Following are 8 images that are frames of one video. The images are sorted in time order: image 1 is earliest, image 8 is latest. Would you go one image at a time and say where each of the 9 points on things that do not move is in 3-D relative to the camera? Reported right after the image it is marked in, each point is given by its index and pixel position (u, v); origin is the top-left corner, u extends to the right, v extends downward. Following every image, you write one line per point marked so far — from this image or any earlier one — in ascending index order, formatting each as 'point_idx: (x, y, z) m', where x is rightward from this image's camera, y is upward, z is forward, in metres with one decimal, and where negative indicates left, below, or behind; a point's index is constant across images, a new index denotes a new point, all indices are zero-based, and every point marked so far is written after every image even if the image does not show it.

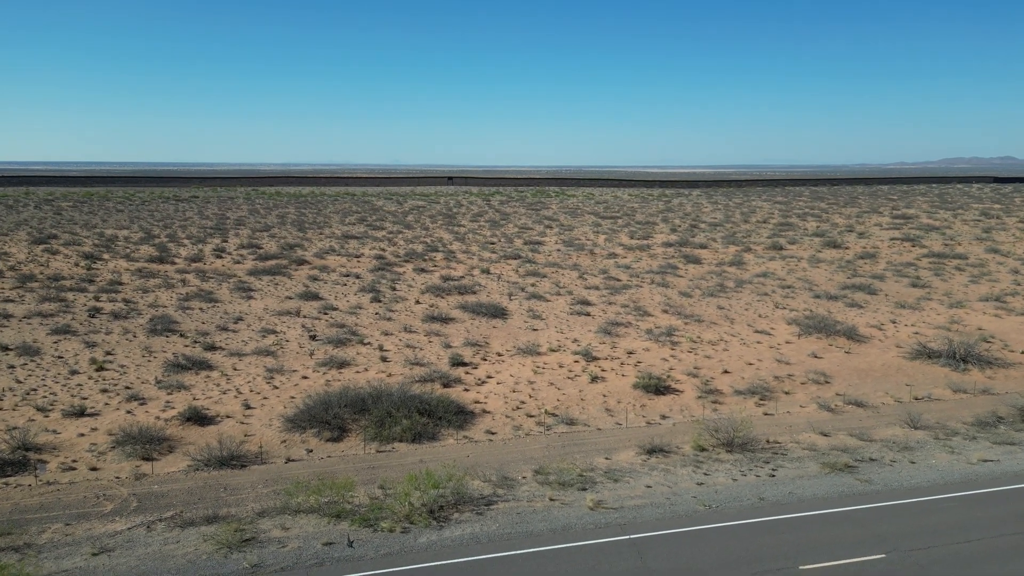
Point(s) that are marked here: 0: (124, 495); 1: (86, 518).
0: (-10.3, -5.5, +14.3) m
1: (-10.5, -5.7, +13.2) m
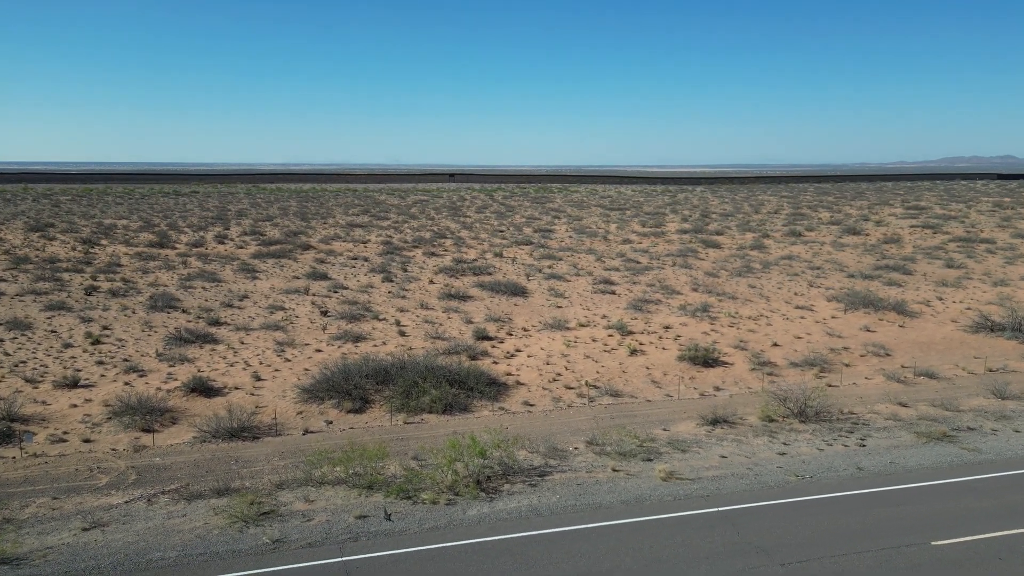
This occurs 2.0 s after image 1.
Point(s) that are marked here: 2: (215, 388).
0: (-9.1, -4.2, +12.5) m
1: (-9.3, -4.3, +11.4) m
2: (-9.4, -3.1, +16.9) m
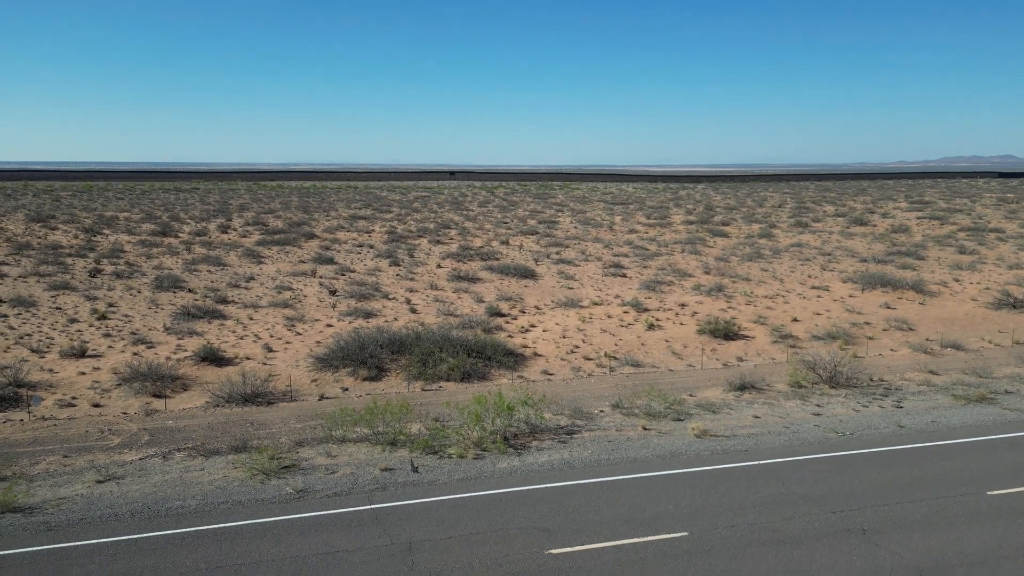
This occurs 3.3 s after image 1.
0: (-8.6, -3.2, +12.1) m
1: (-8.7, -3.3, +11.0) m
2: (-8.8, -2.1, +16.5) m
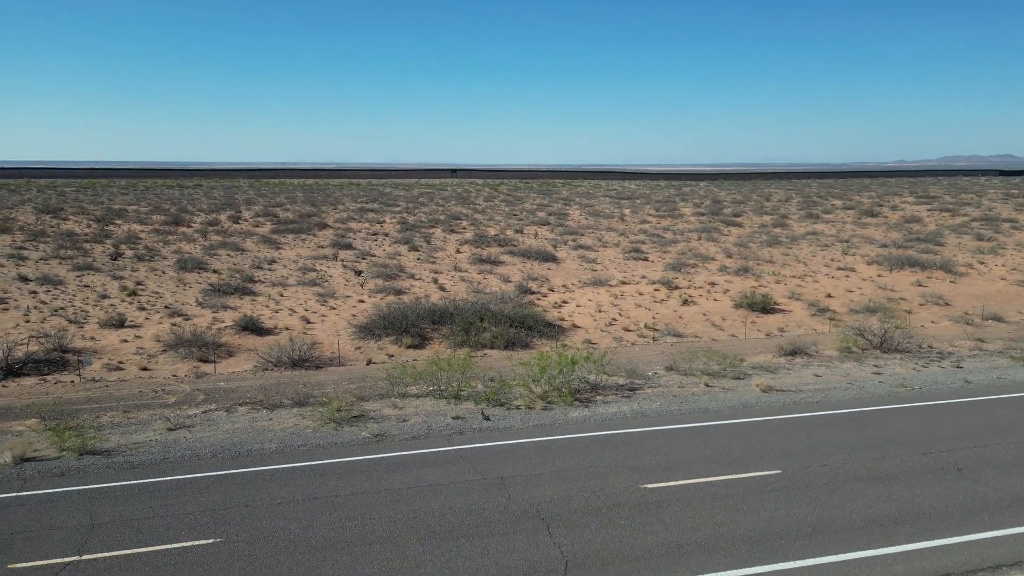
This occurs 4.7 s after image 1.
0: (-7.3, -2.3, +12.0) m
1: (-7.4, -2.4, +10.9) m
2: (-7.6, -1.2, +16.4) m
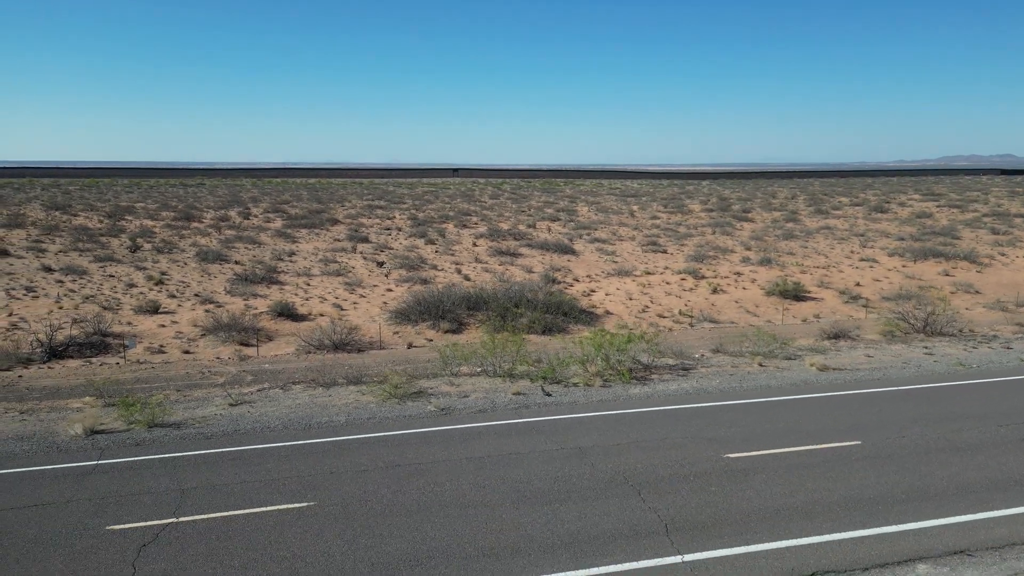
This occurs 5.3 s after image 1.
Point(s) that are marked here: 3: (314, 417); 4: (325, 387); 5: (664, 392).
0: (-6.2, -1.9, +12.0) m
1: (-6.4, -2.0, +10.9) m
2: (-6.5, -0.8, +16.4) m
3: (-3.1, -2.0, +8.4) m
4: (-3.6, -1.9, +10.1) m
5: (+2.7, -1.8, +9.4) m
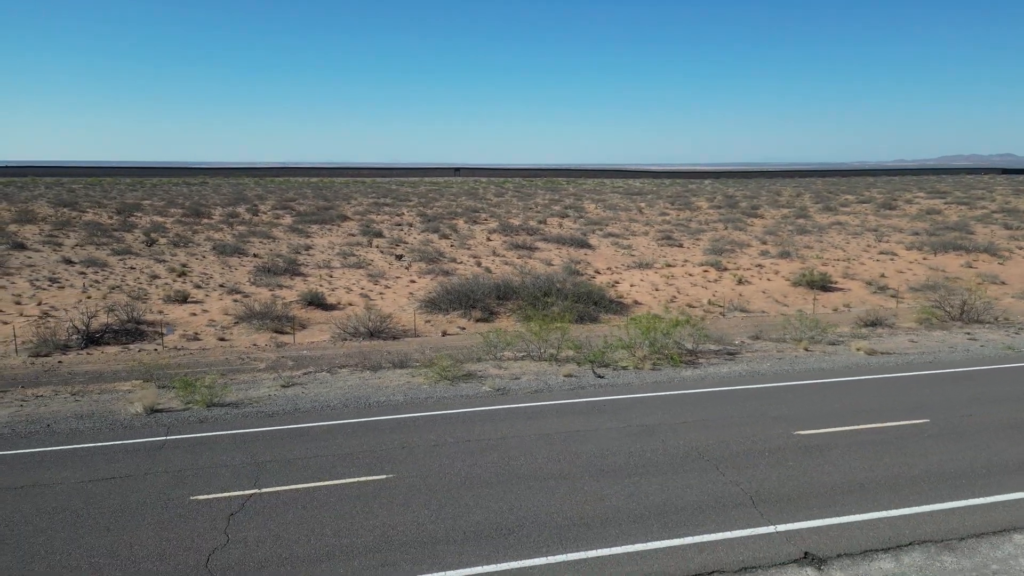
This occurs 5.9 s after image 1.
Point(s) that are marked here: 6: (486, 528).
0: (-5.3, -1.5, +11.9) m
1: (-5.5, -1.7, +10.8) m
2: (-5.6, -0.5, +16.3) m
3: (-2.2, -1.7, +8.4) m
4: (-2.7, -1.6, +10.1) m
5: (+3.6, -1.5, +9.3) m
6: (-0.3, -2.3, +5.2) m
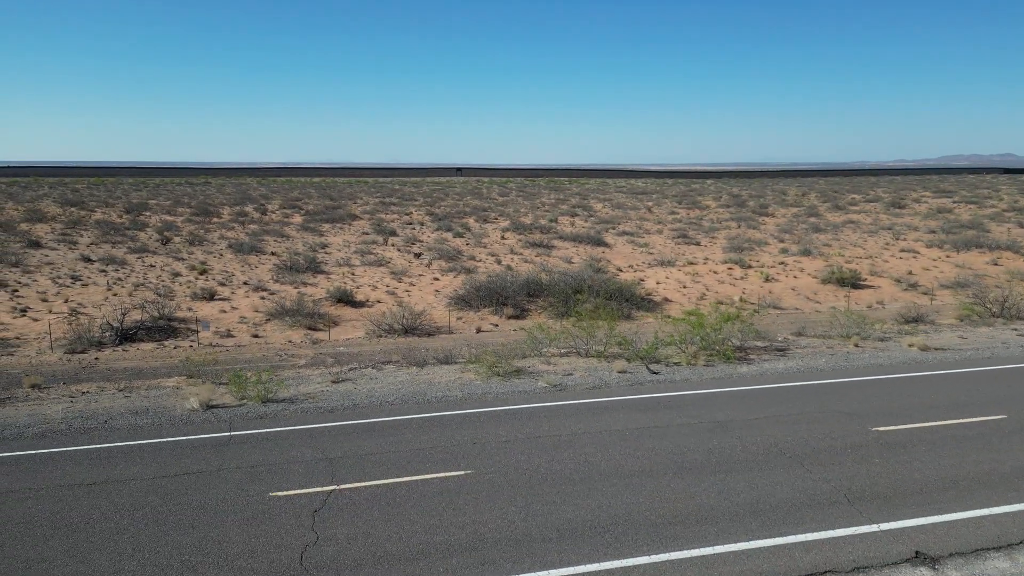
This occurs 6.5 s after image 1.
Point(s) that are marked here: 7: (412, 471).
0: (-4.4, -1.4, +11.8) m
1: (-4.5, -1.6, +10.7) m
2: (-4.7, -0.4, +16.2) m
3: (-1.3, -1.6, +8.2) m
4: (-1.7, -1.5, +9.9) m
5: (+4.5, -1.4, +9.1) m
6: (+0.6, -2.3, +5.0) m
7: (-1.1, -2.0, +5.9) m
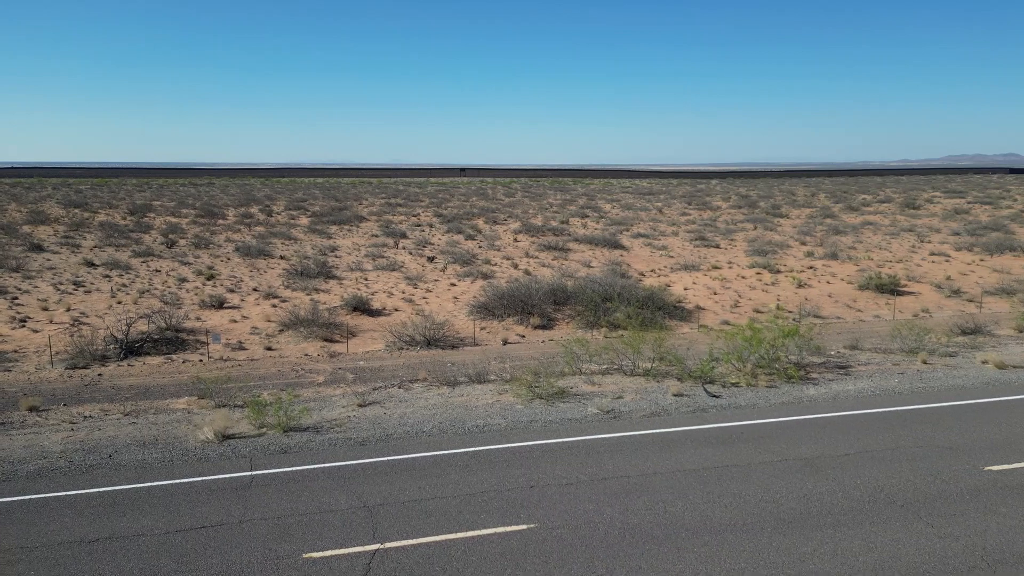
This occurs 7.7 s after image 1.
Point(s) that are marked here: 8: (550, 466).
0: (-3.7, -1.7, +10.9) m
1: (-3.9, -1.8, +9.8) m
2: (-4.0, -0.6, +15.4) m
3: (-0.6, -1.8, +7.4) m
4: (-1.1, -1.7, +9.1) m
5: (+5.1, -1.6, +8.3) m
6: (+1.3, -2.5, +4.2) m
7: (-0.4, -2.2, +5.0) m
8: (+0.4, -2.0, +6.0) m
